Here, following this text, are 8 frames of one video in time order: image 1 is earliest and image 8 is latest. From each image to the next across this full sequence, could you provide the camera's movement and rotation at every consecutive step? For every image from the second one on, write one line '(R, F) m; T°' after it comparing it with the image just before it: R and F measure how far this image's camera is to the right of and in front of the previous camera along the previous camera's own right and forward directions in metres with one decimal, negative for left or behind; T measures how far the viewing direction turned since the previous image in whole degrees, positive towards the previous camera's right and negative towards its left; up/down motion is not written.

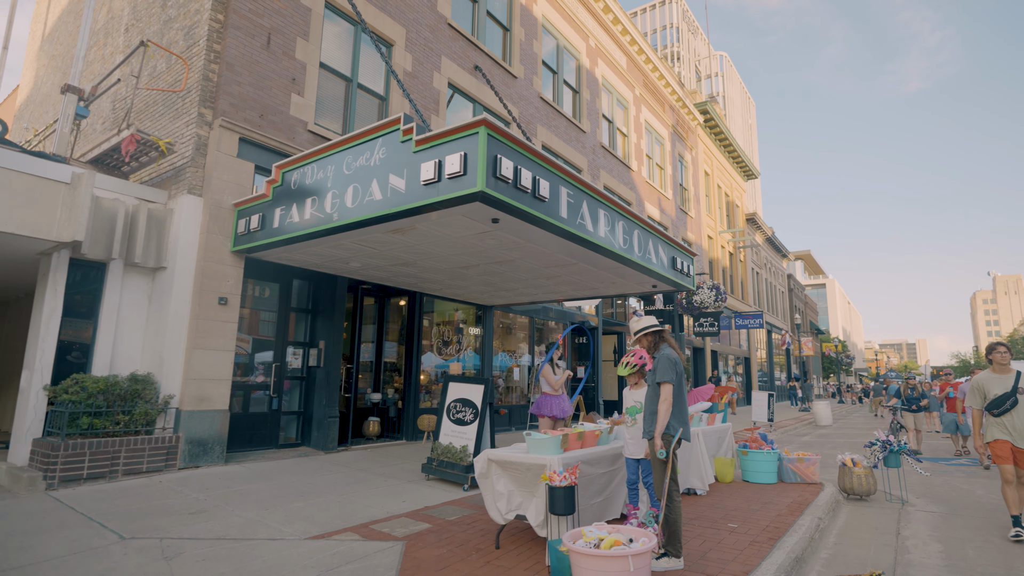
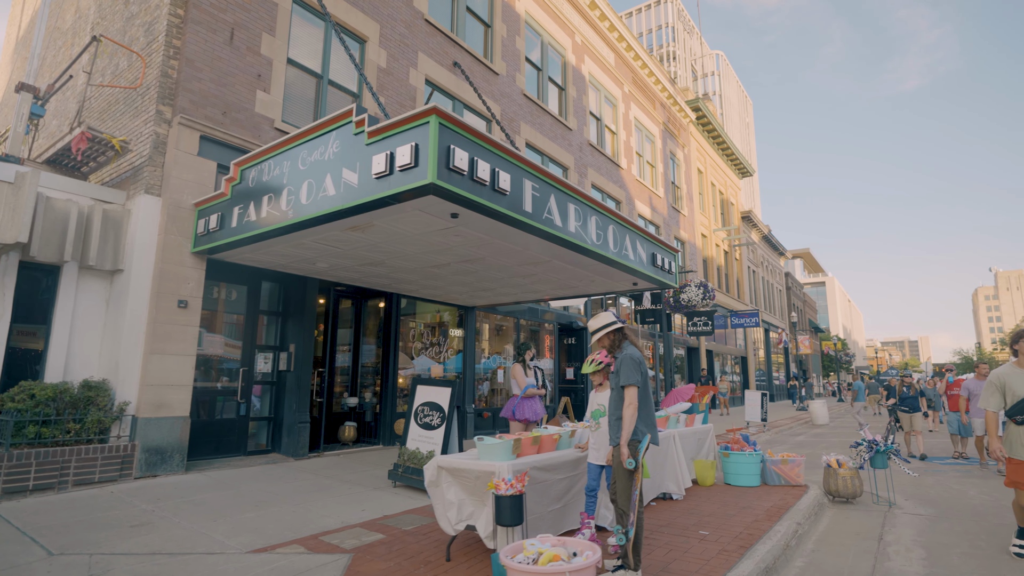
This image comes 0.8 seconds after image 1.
(+0.4, +0.3) m; 0°
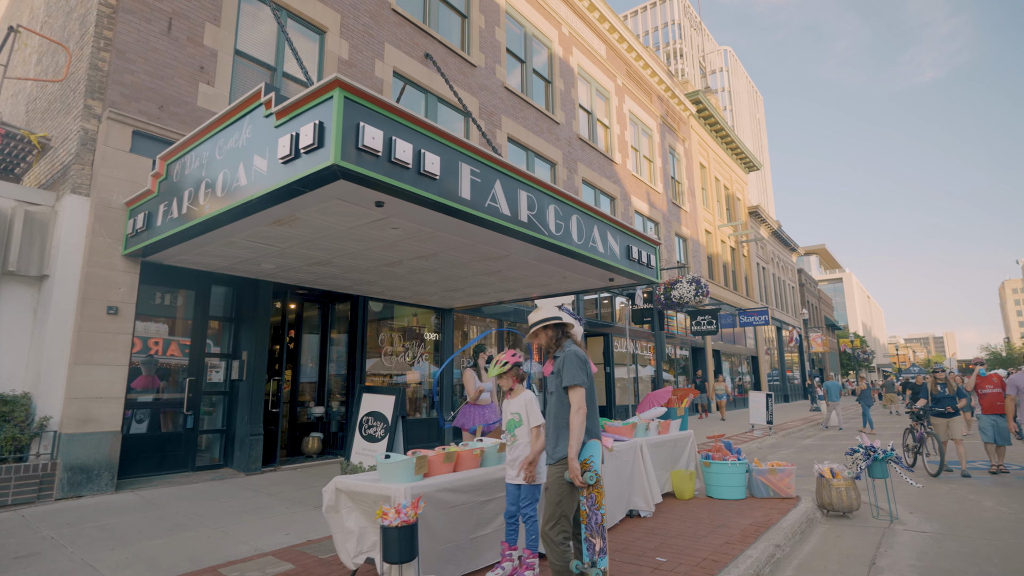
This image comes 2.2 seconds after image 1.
(+0.8, +0.6) m; -2°
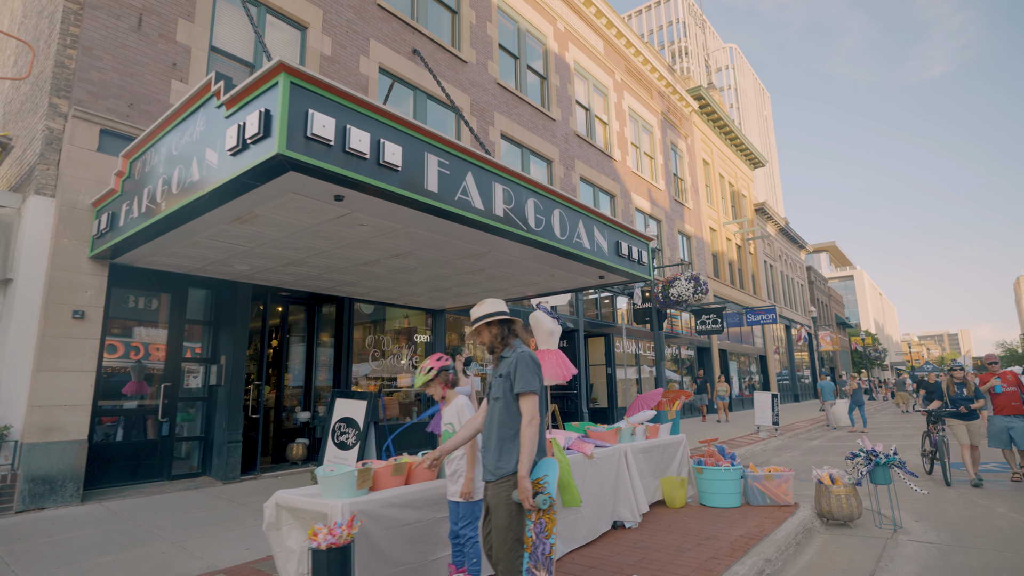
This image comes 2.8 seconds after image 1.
(+0.4, +0.3) m; -1°
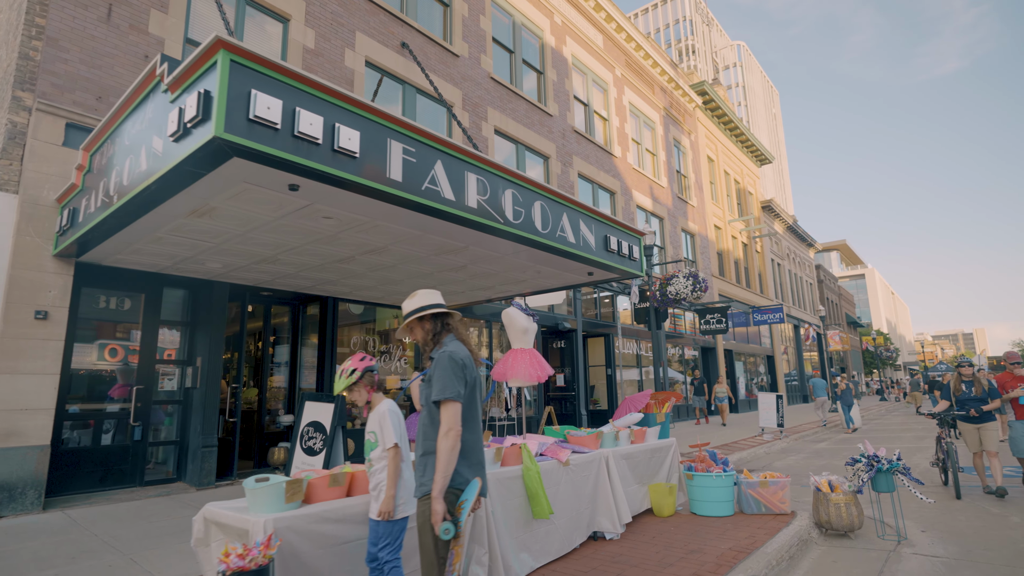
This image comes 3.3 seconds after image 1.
(+0.3, +0.3) m; -1°
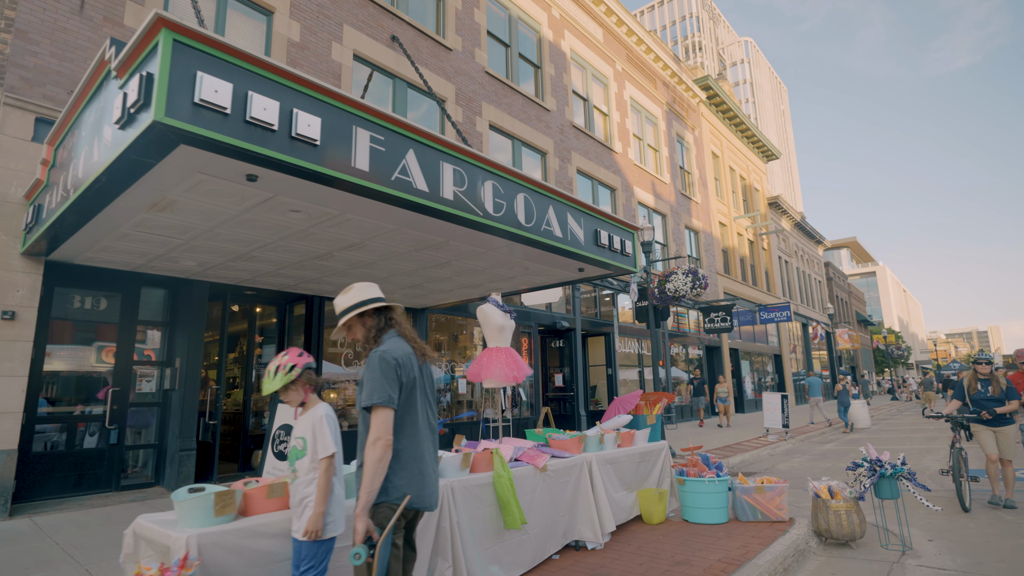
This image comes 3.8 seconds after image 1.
(+0.3, +0.3) m; -1°
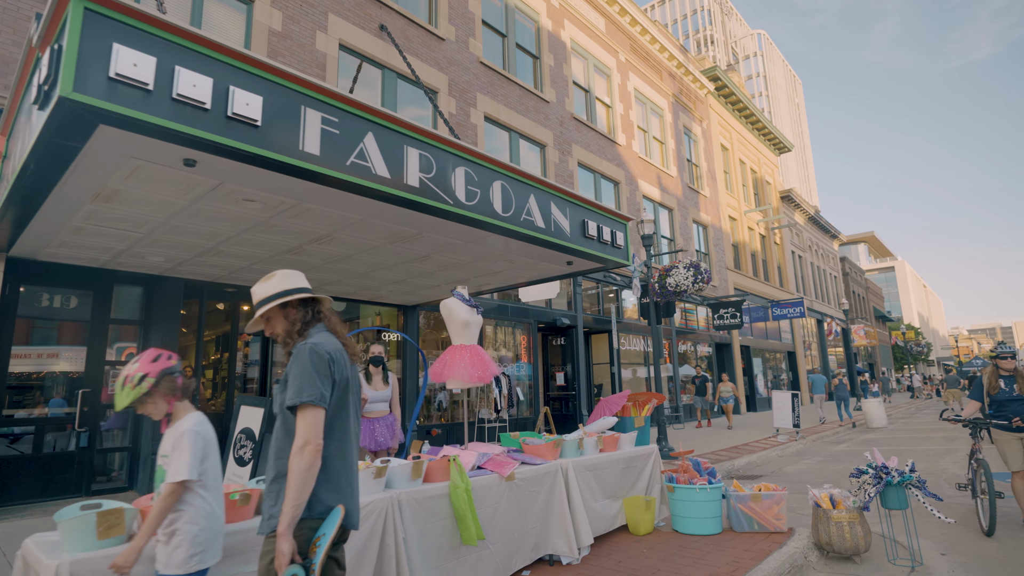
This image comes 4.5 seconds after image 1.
(+0.4, +0.4) m; -1°
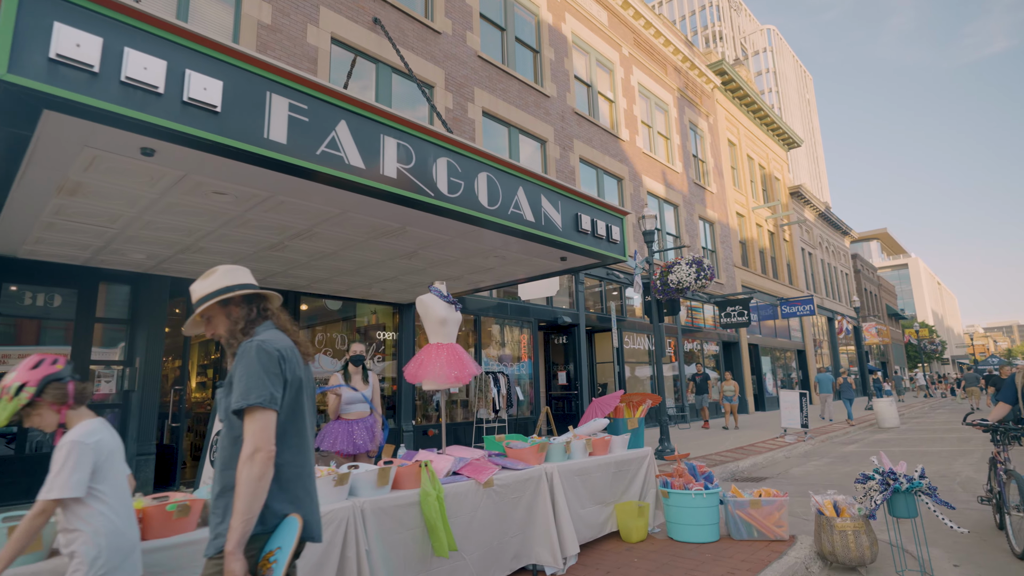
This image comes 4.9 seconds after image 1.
(+0.2, +0.2) m; -1°
